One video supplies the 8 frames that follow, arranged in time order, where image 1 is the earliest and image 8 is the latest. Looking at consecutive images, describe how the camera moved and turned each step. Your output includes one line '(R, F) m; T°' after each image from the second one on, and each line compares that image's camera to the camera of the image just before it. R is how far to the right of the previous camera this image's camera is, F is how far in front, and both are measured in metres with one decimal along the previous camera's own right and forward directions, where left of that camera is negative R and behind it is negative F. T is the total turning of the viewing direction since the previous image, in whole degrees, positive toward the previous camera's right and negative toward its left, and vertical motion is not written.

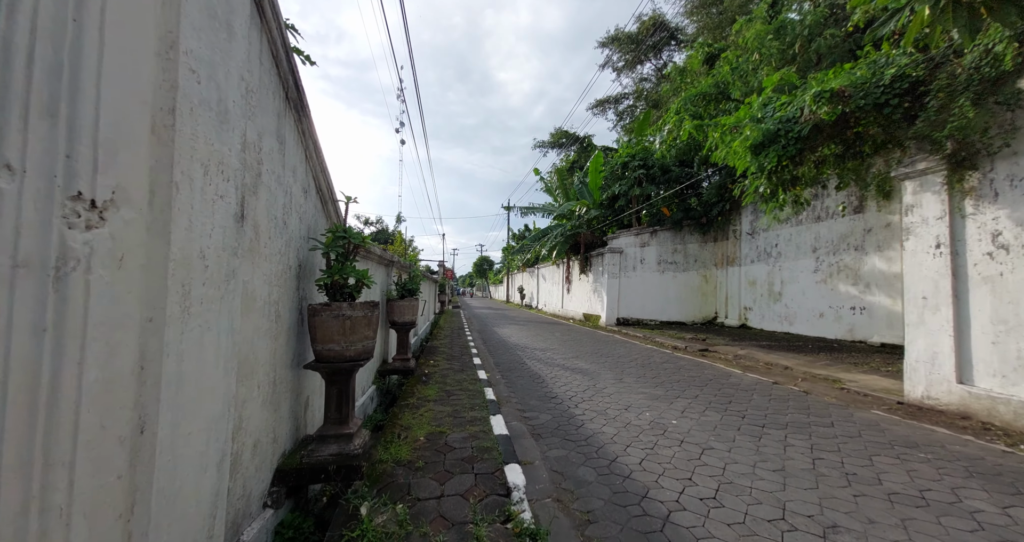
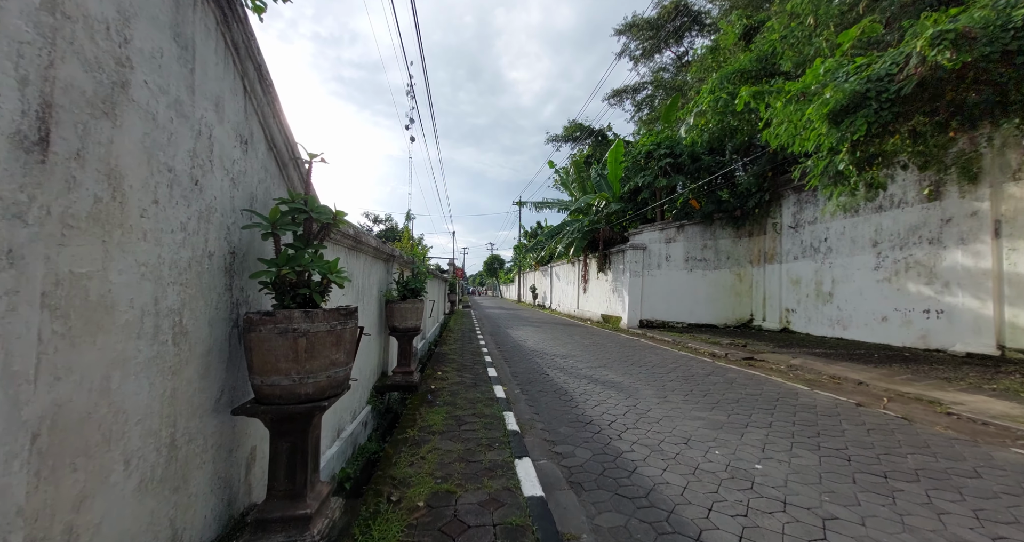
(-0.2, +1.0) m; -2°
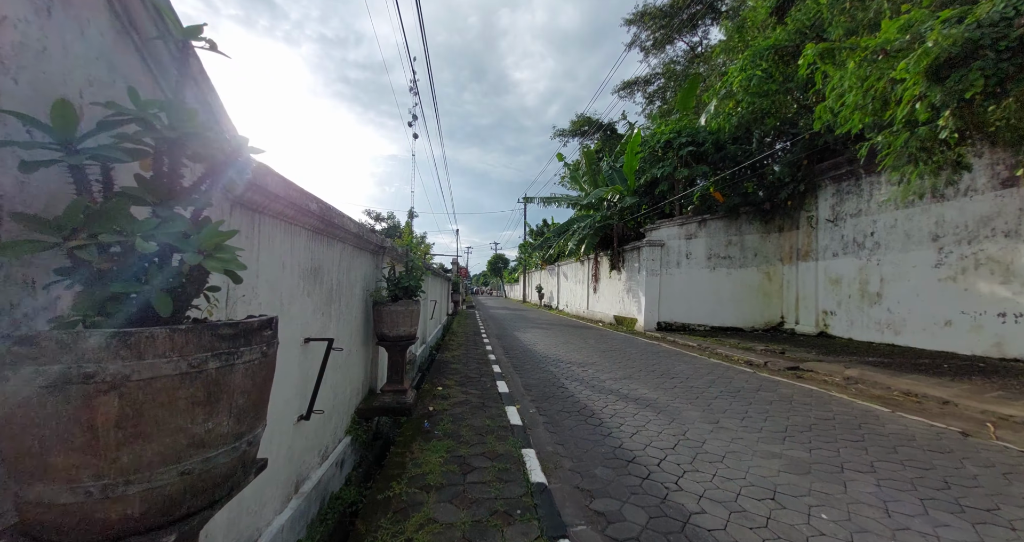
(-0.1, +1.0) m; -1°
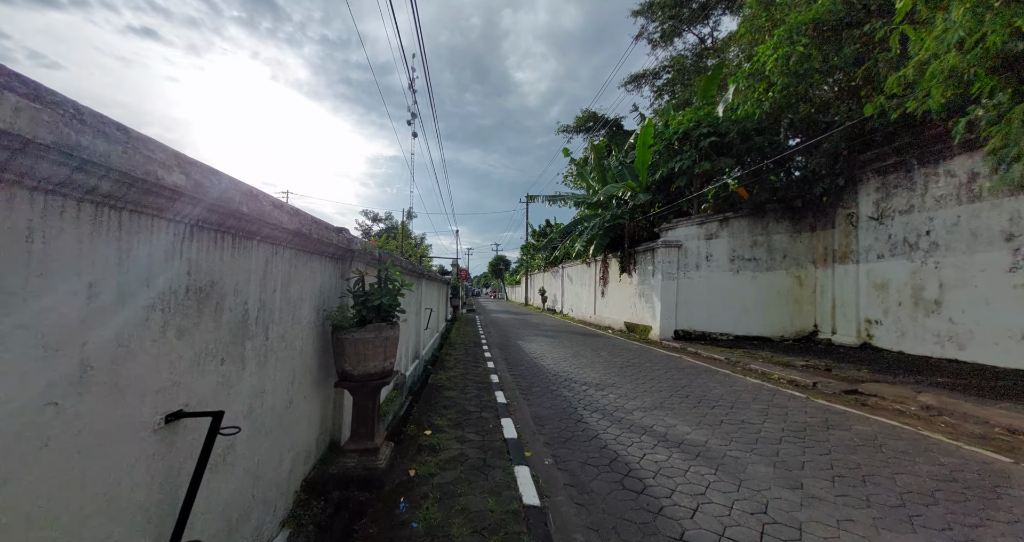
(-0.1, +1.1) m; 0°
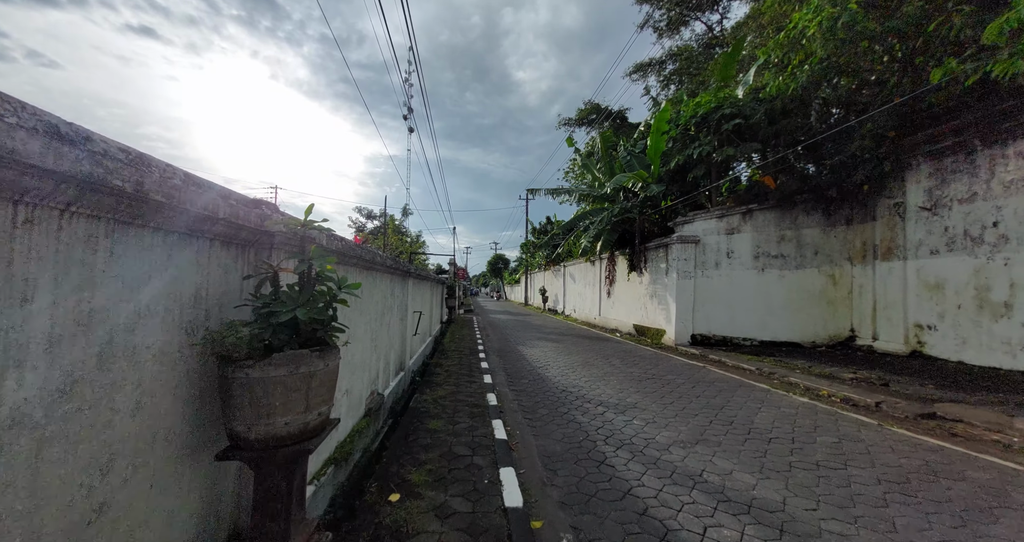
(0.0, +1.1) m; 0°
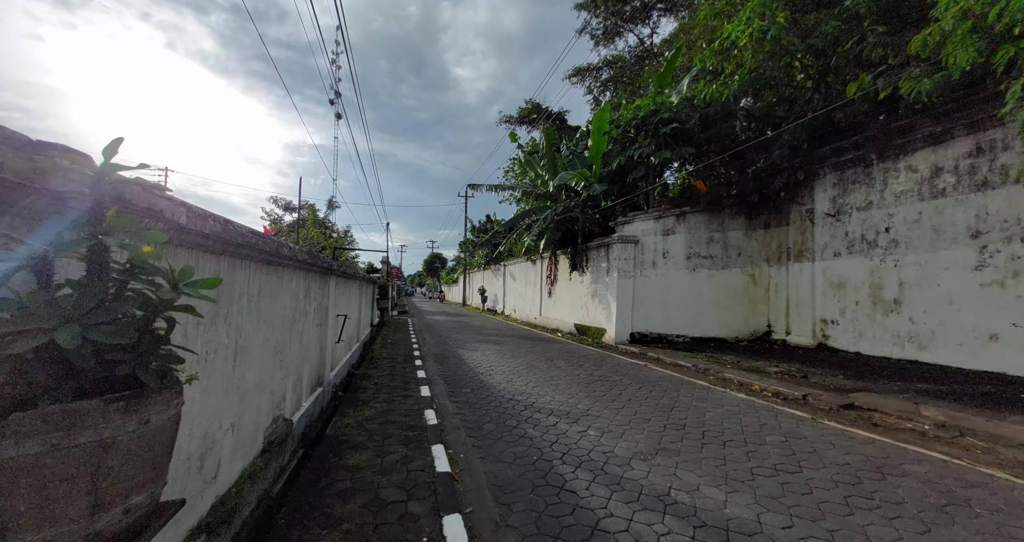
(-0.1, +0.6) m; +10°
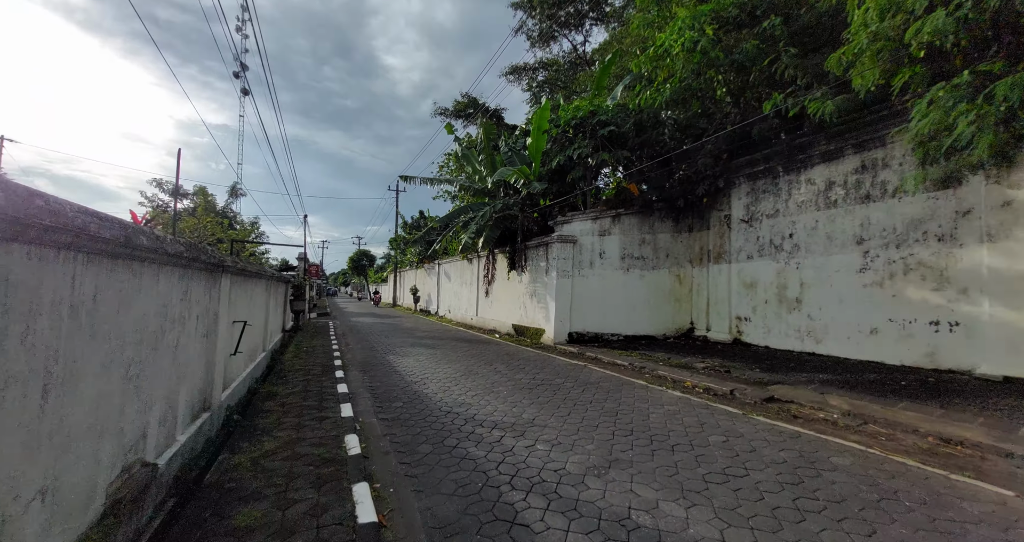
(-0.1, +0.5) m; +11°
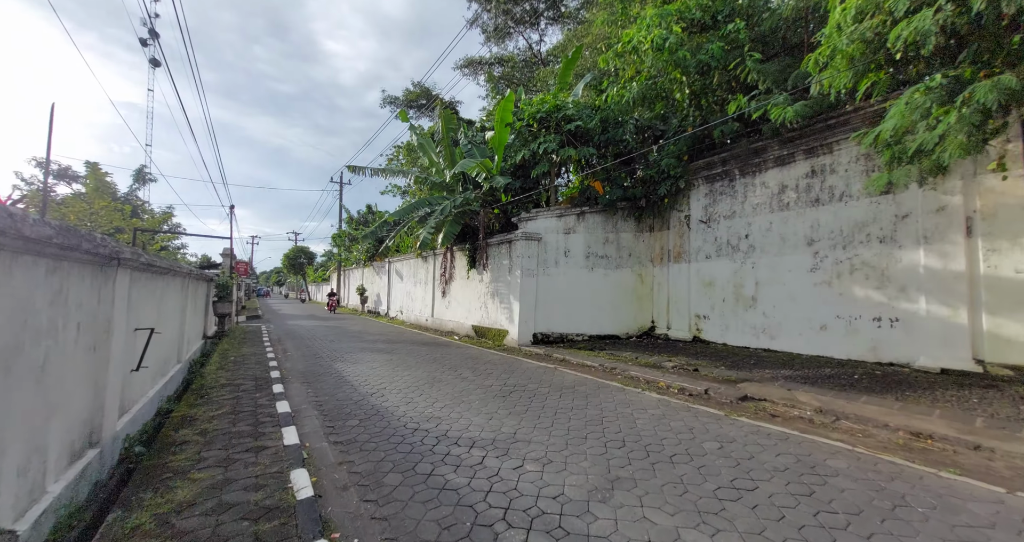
(-0.4, +0.6) m; +8°
